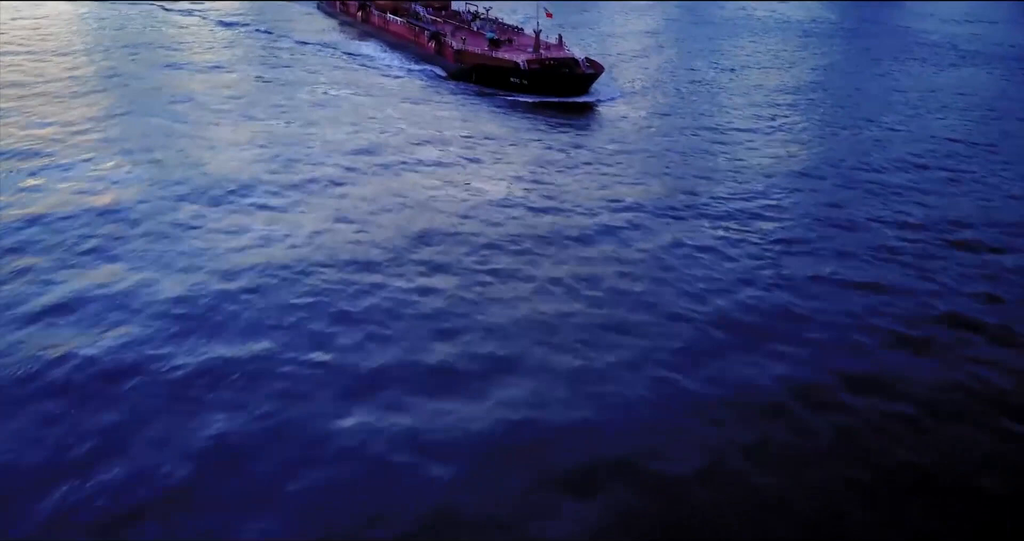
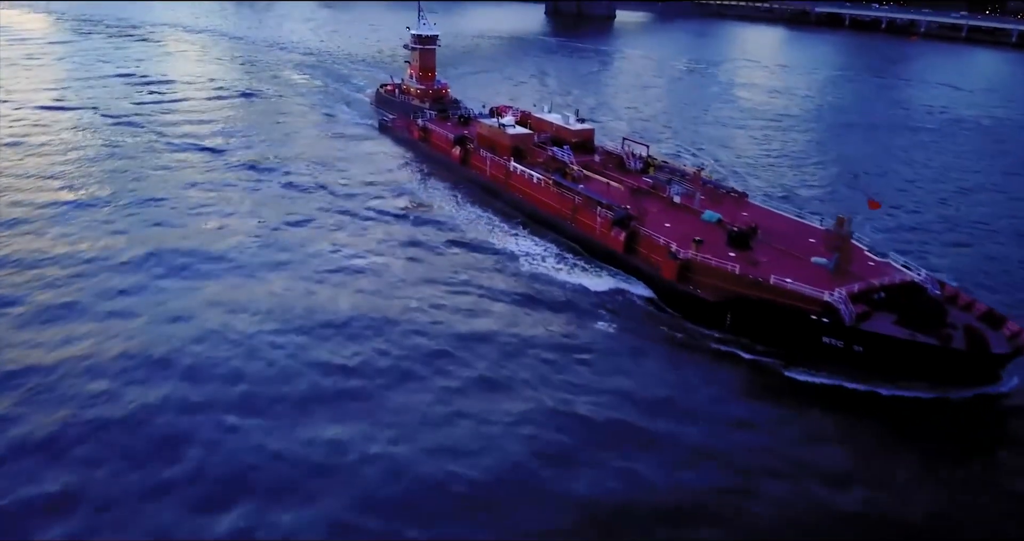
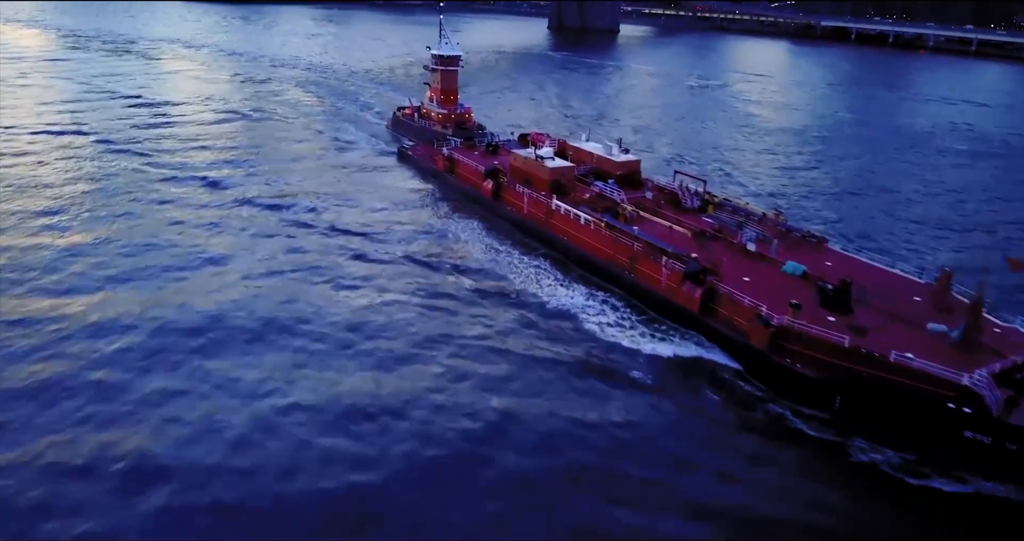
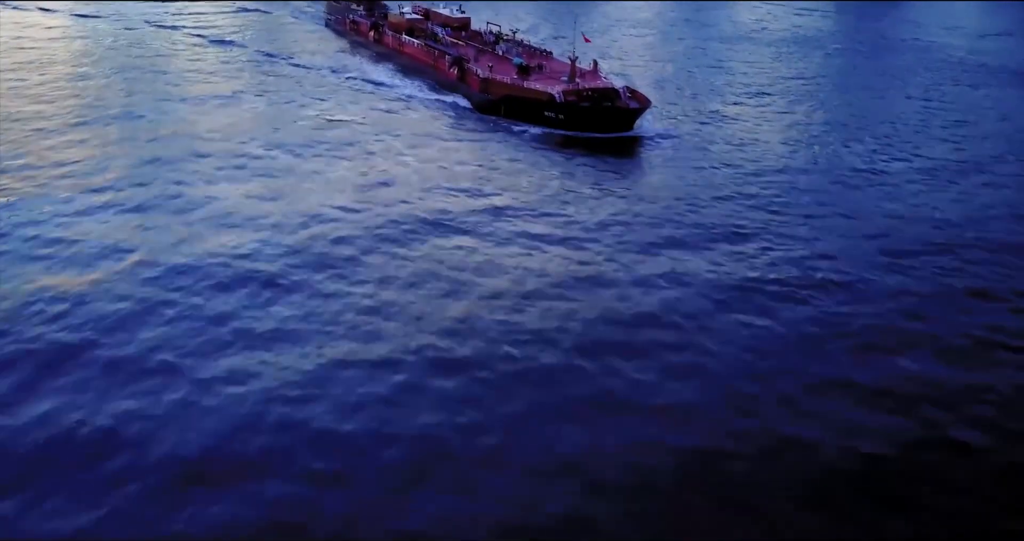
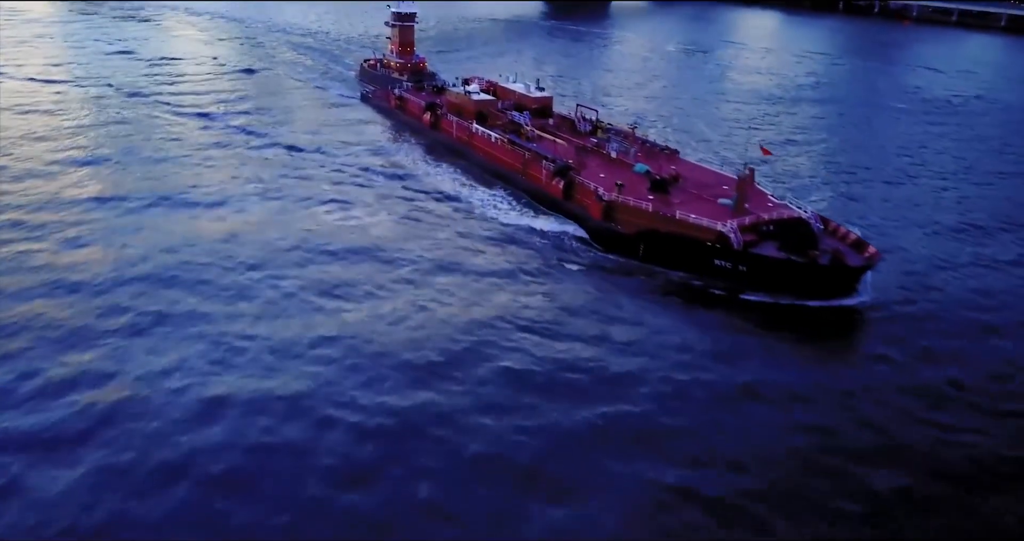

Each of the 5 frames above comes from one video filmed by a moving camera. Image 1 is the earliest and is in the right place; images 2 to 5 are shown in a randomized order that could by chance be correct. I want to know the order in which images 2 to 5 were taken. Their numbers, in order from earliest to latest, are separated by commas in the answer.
4, 5, 2, 3
